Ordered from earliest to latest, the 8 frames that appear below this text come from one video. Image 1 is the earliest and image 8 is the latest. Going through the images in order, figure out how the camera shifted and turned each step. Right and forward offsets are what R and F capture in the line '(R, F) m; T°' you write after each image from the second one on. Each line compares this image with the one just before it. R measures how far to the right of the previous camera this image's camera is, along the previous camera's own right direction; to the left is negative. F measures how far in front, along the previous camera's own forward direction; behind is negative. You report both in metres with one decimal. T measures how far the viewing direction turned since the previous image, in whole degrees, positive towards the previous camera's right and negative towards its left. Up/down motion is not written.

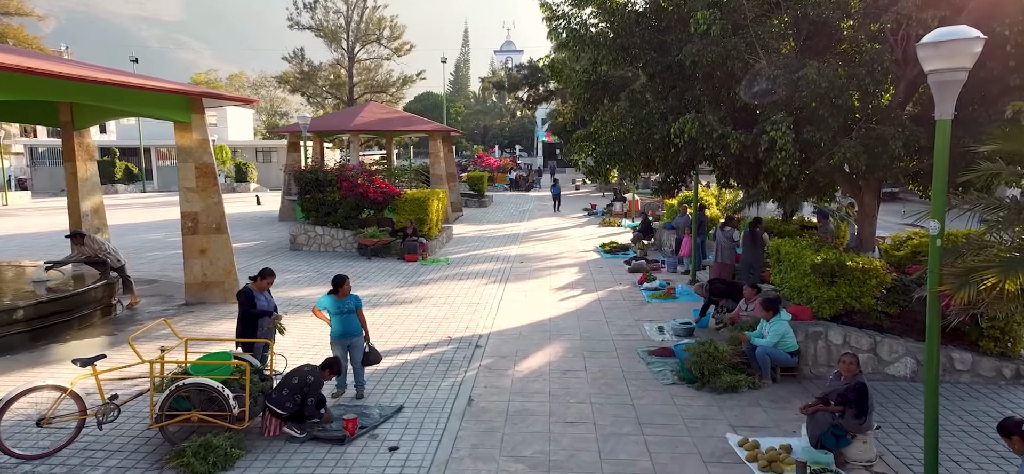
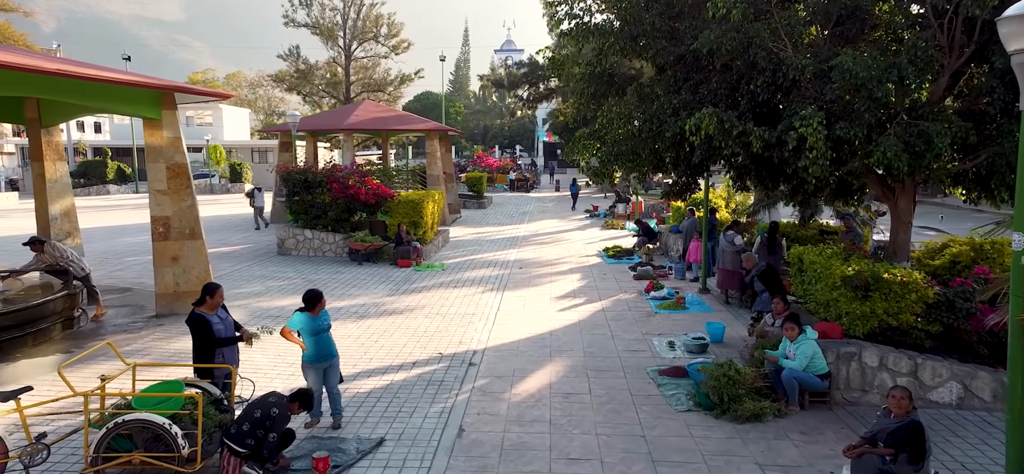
(0.0, +0.8) m; 0°
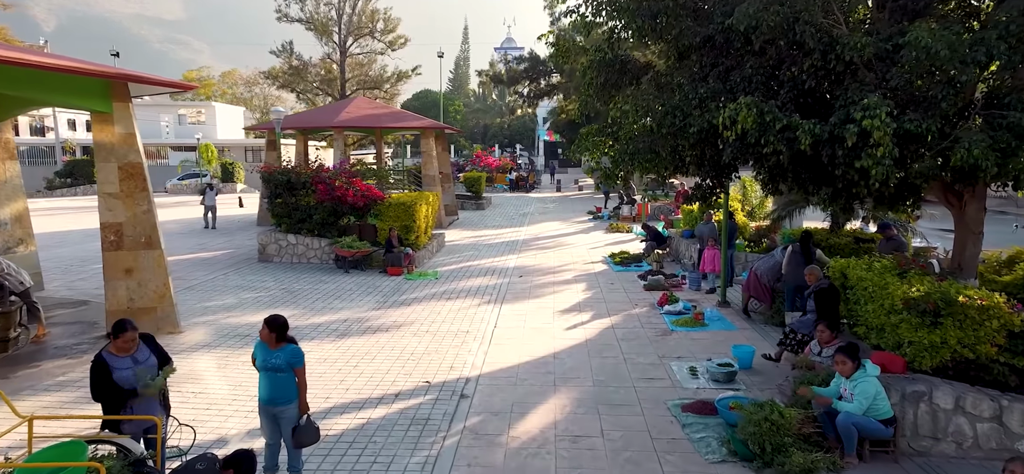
(0.0, +1.1) m; 0°
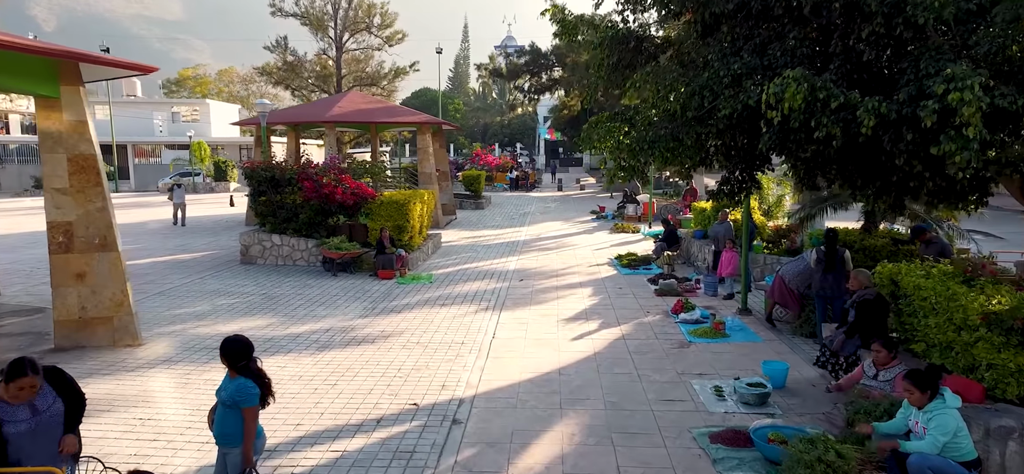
(0.0, +0.9) m; 0°
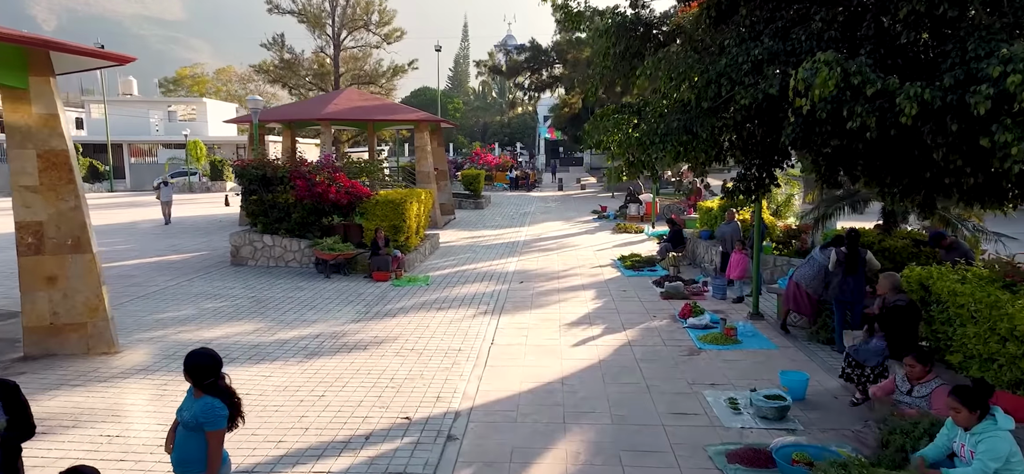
(0.0, +0.4) m; 0°
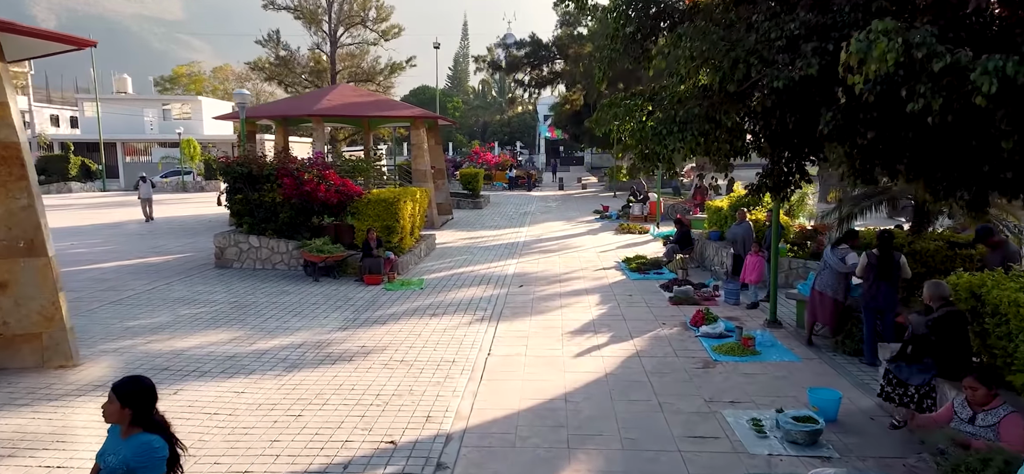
(0.0, +0.6) m; 0°
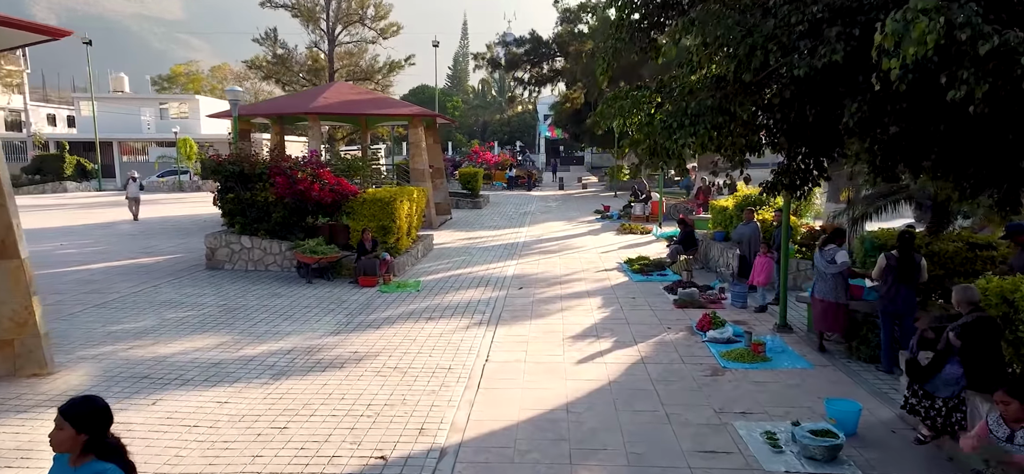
(0.0, +0.3) m; 0°
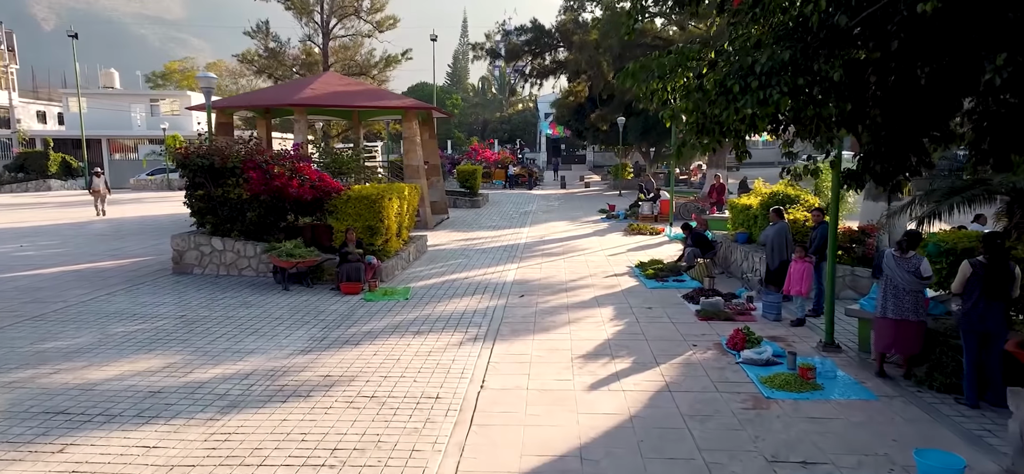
(0.0, +1.2) m; 0°
